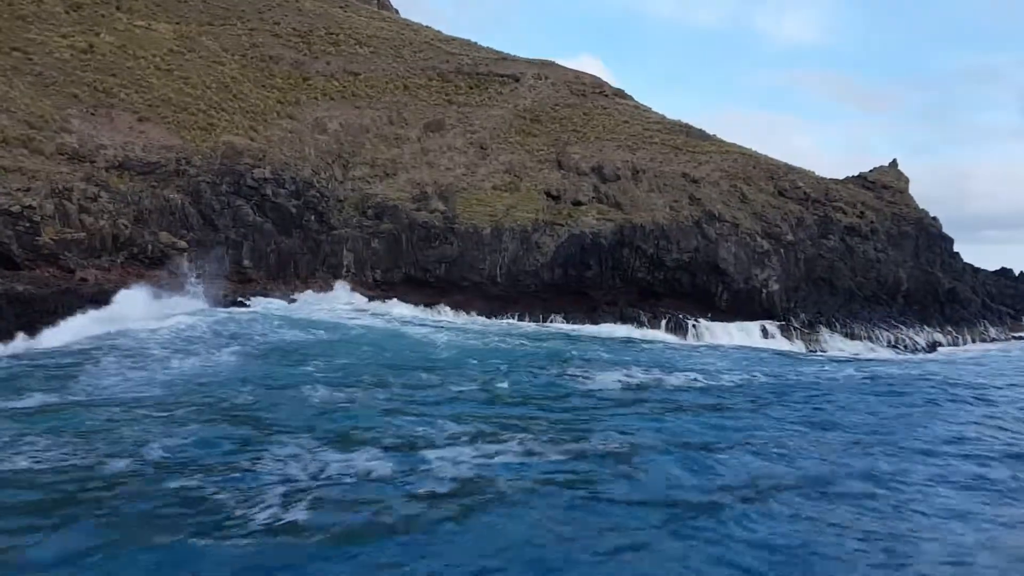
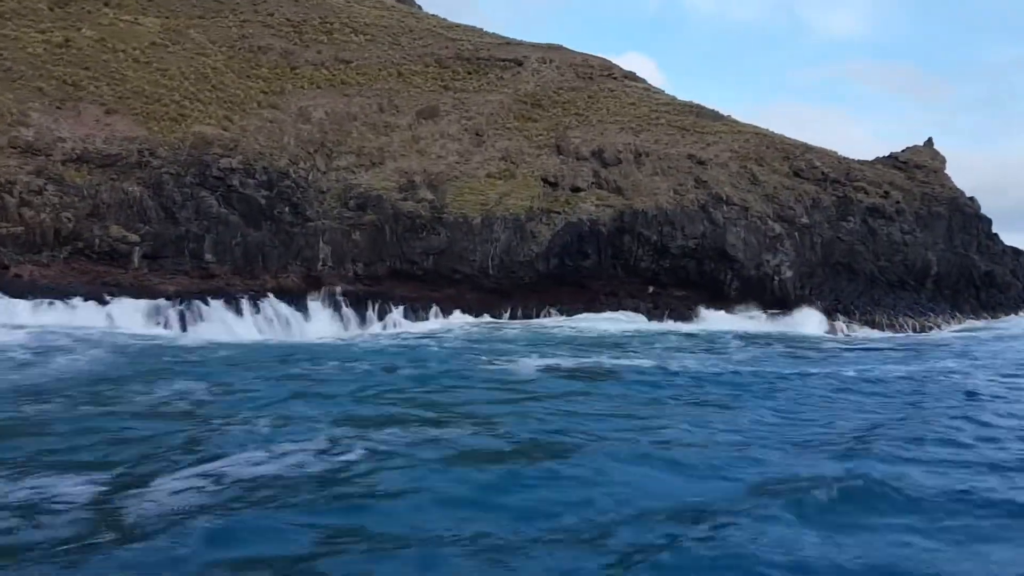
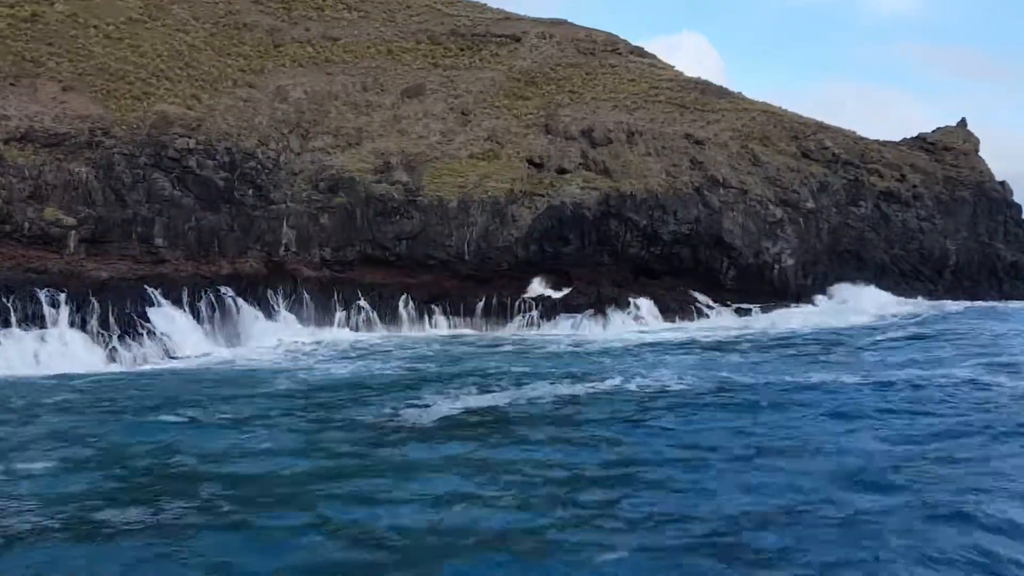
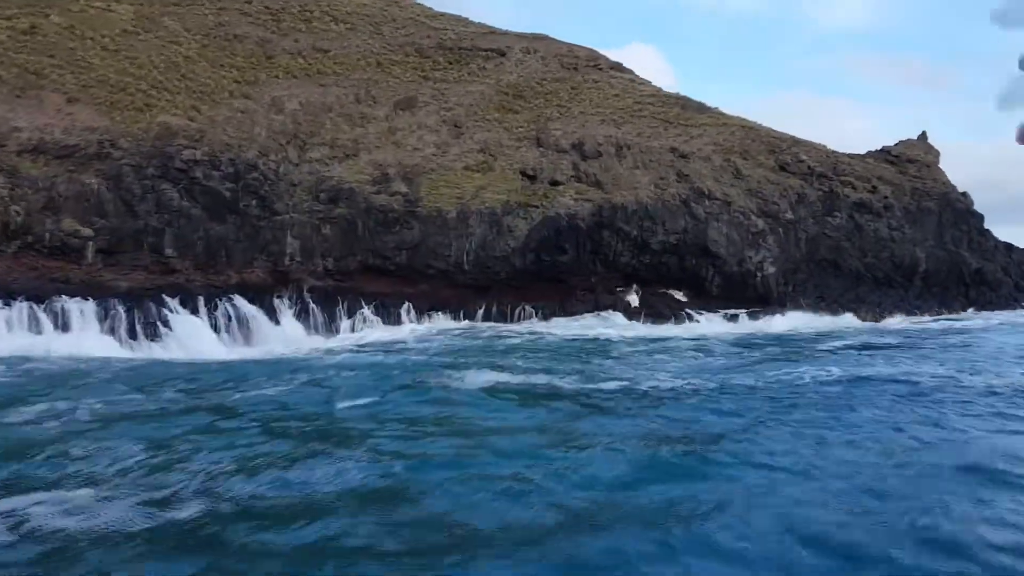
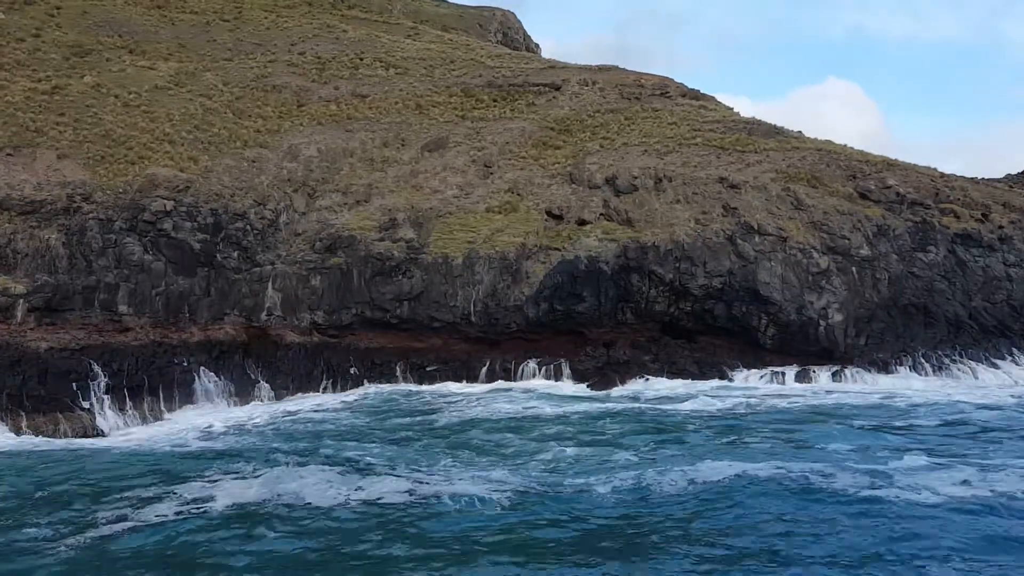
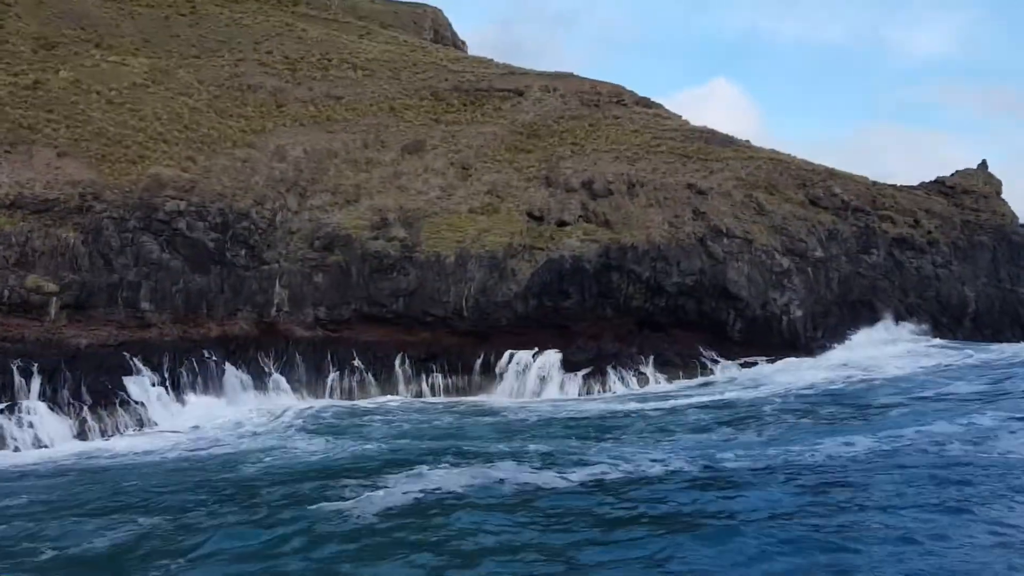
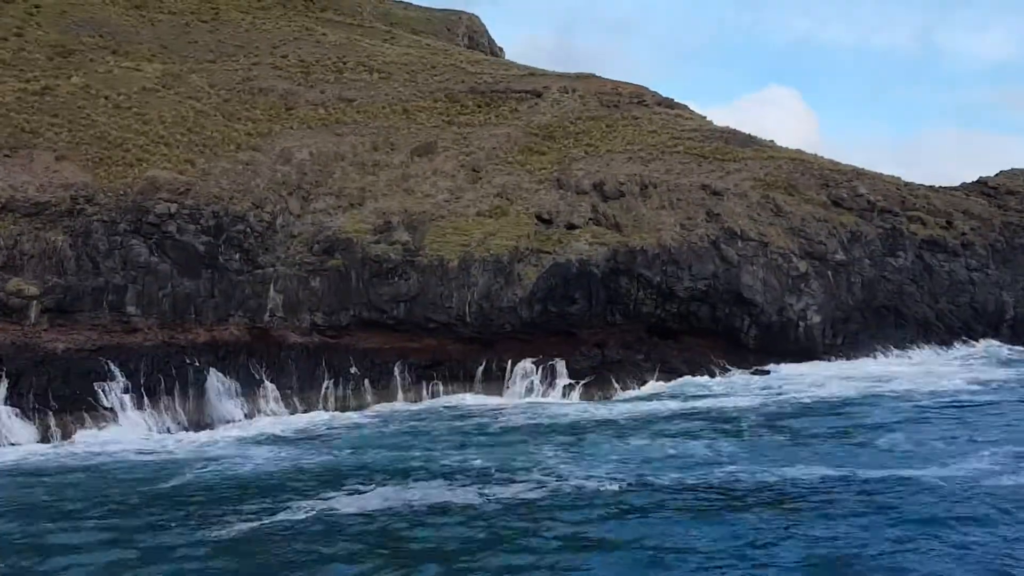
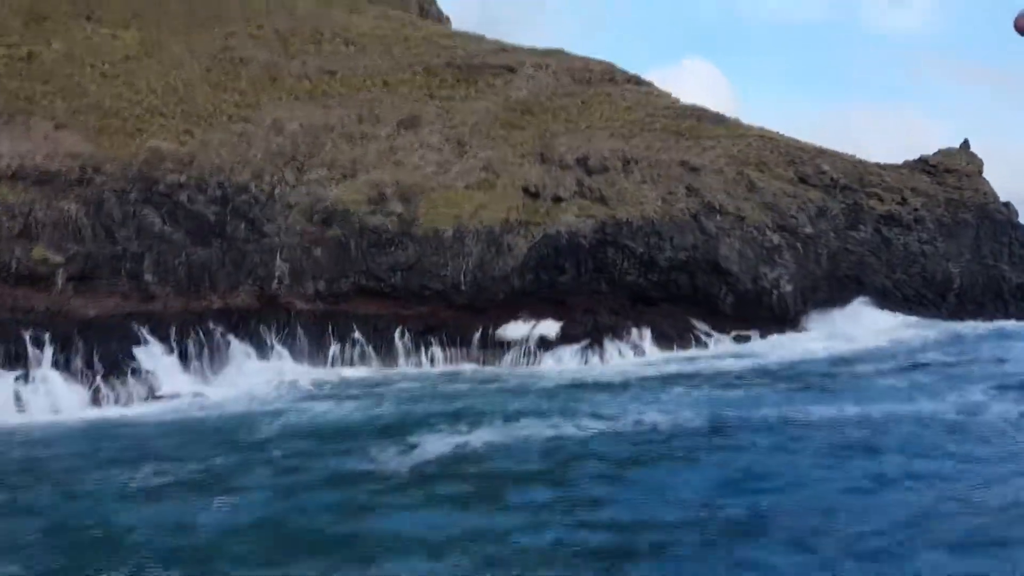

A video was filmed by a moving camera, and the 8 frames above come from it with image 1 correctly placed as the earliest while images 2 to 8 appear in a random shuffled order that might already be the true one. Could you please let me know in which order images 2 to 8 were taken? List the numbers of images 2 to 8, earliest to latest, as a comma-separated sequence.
2, 4, 3, 8, 6, 7, 5
